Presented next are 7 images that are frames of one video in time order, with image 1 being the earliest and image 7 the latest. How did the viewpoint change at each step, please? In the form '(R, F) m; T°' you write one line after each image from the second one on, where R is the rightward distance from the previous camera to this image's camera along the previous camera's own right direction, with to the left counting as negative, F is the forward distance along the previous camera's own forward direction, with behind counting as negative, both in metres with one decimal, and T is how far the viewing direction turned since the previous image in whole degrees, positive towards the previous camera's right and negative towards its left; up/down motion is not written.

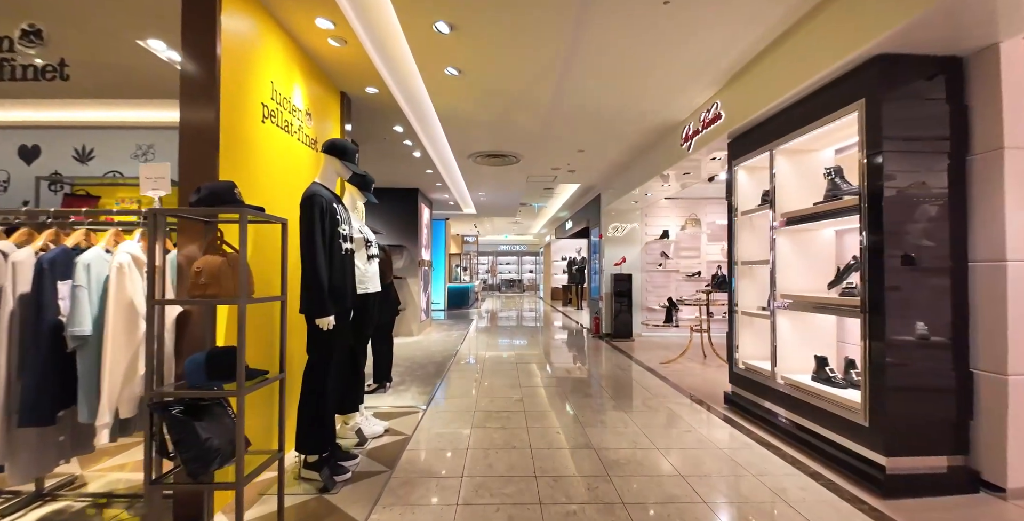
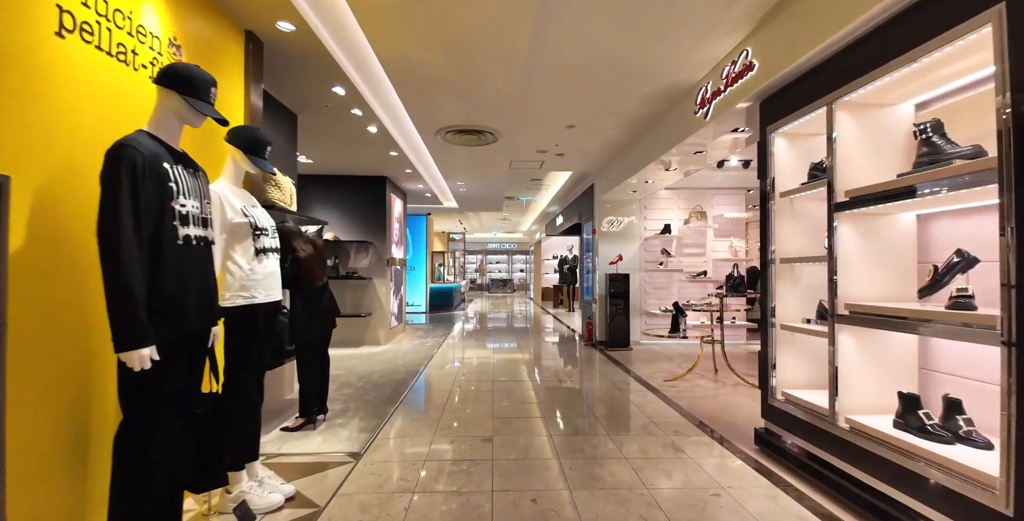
(+0.2, +1.0) m; +1°
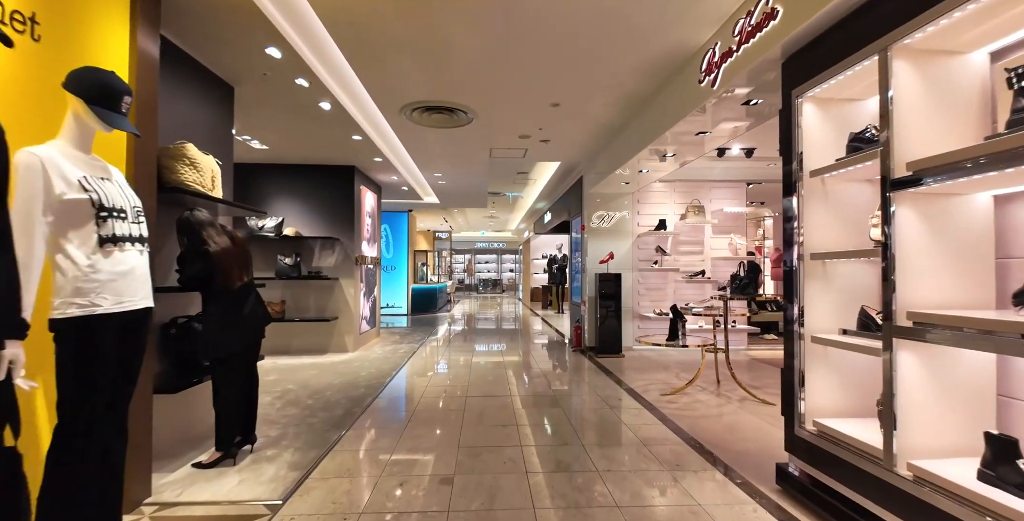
(+0.2, +0.6) m; +1°
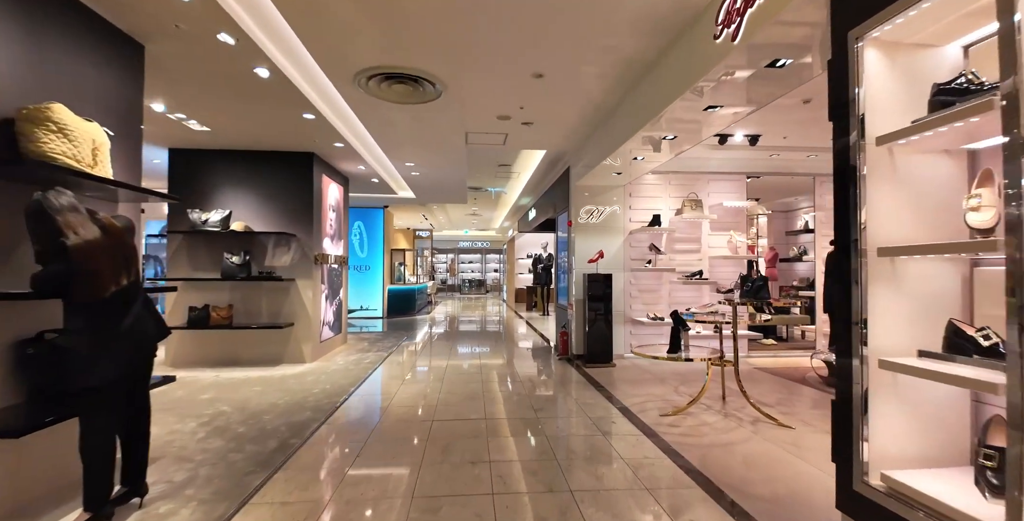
(+0.1, +0.7) m; +2°
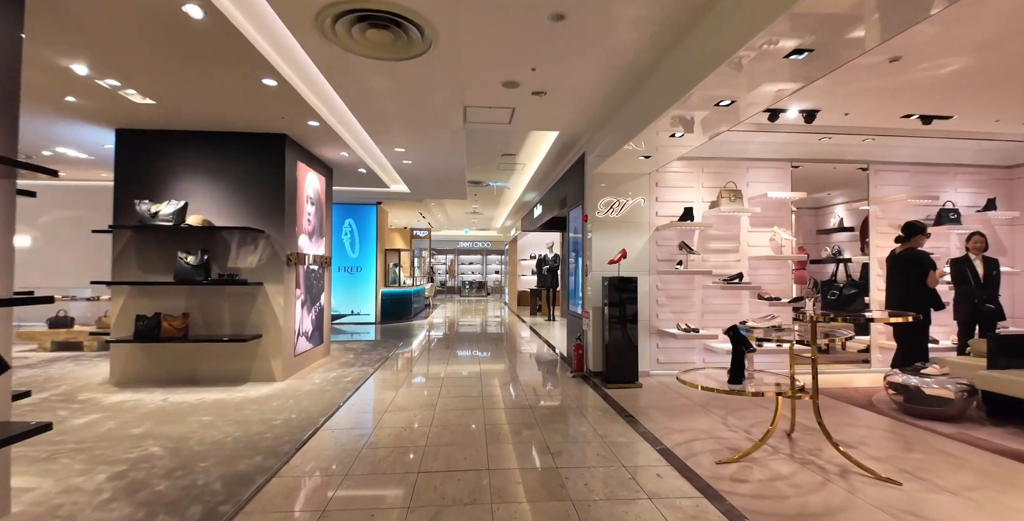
(-0.1, +0.9) m; 0°
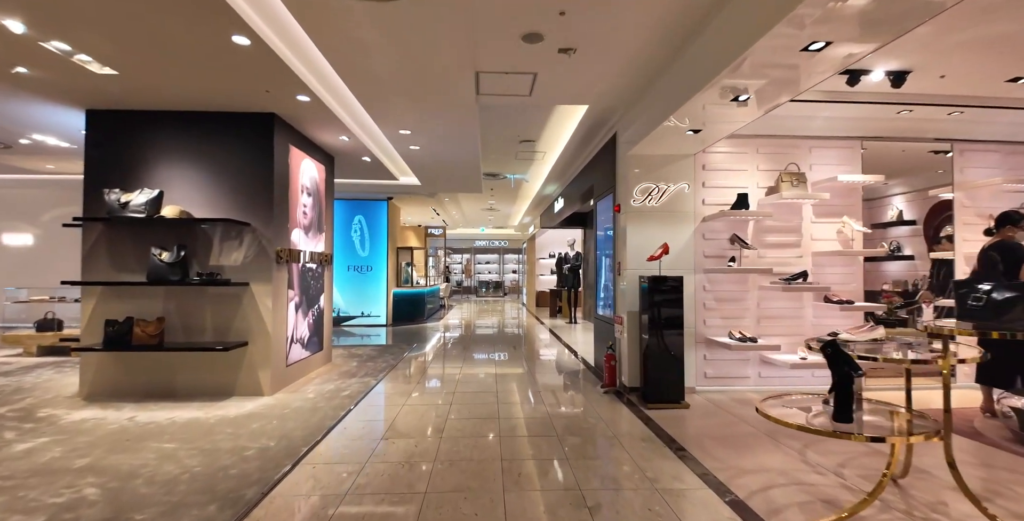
(0.0, +0.7) m; -2°
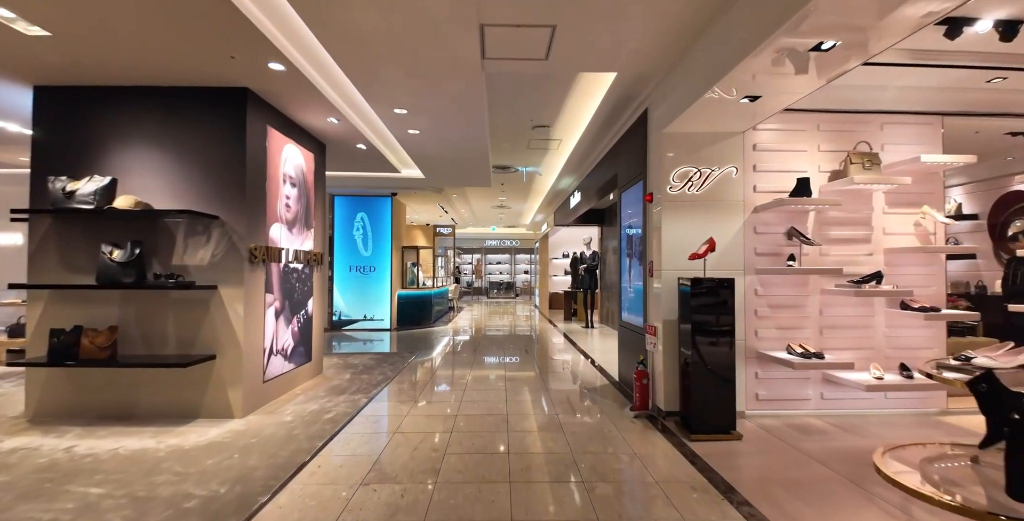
(0.0, +0.7) m; -2°
